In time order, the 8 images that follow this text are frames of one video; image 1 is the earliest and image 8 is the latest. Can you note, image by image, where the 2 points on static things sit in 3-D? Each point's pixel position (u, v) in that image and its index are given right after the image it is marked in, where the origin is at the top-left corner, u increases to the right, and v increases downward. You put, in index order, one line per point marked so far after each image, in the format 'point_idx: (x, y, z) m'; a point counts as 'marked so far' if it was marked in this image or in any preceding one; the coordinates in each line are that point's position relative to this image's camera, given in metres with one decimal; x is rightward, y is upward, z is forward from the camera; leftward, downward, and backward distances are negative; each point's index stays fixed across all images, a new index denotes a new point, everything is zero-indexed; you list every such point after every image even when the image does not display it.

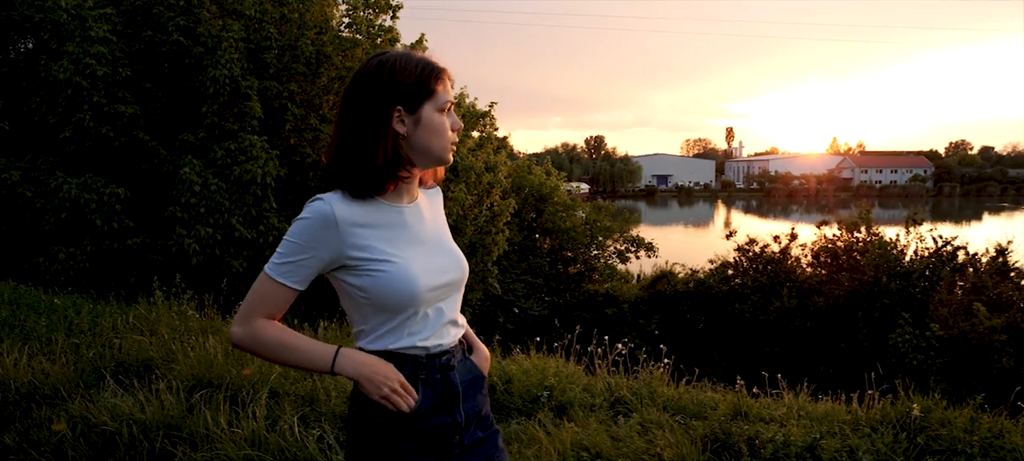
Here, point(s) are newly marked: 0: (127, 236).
0: (-5.6, -0.1, +10.0) m
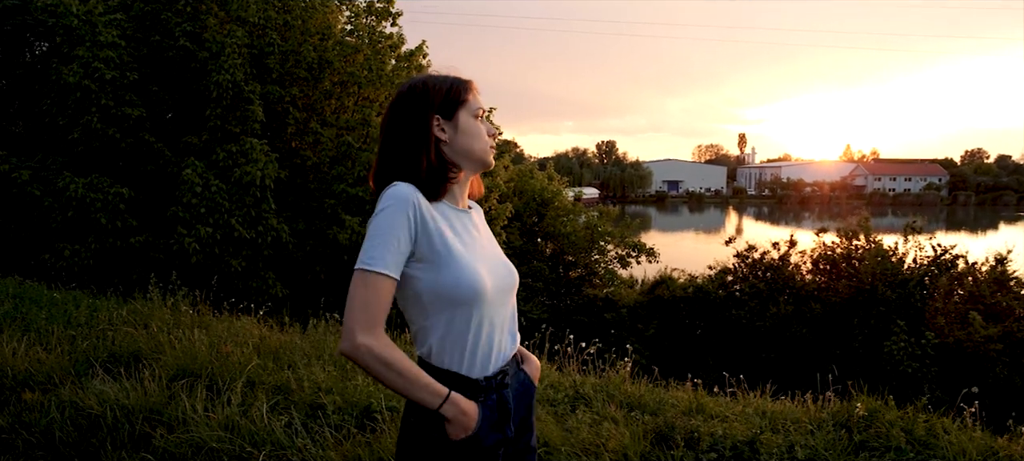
0: (-5.7, -0.1, +10.3) m
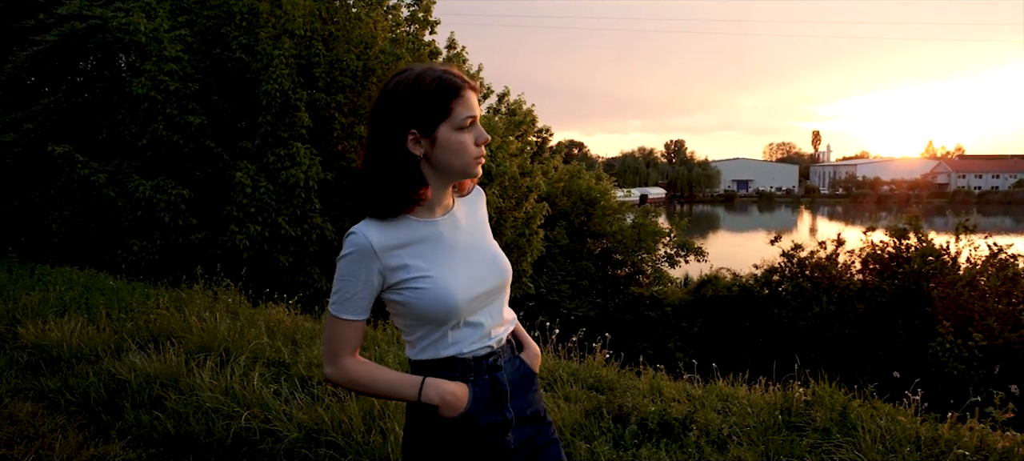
0: (-5.2, 0.0, +11.3) m
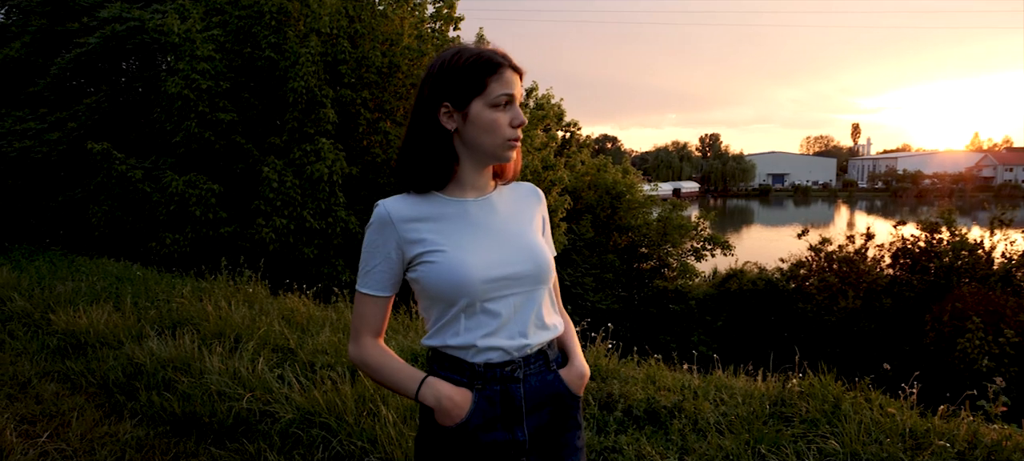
0: (-4.9, +0.1, +11.7) m
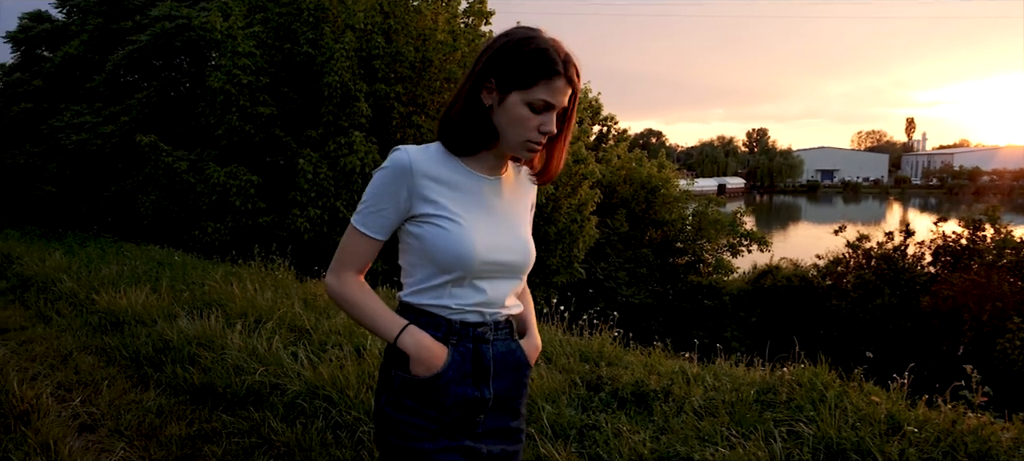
0: (-4.4, +0.3, +12.1) m
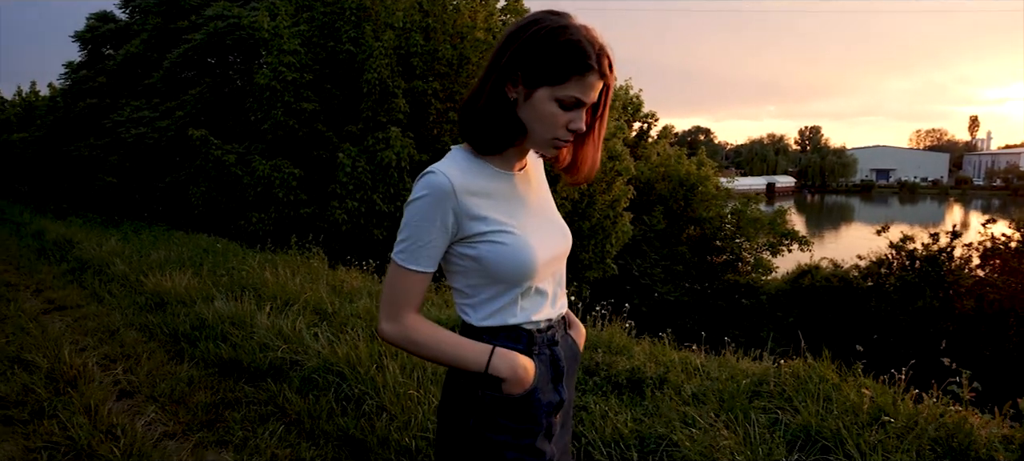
0: (-3.8, +0.4, +12.7) m
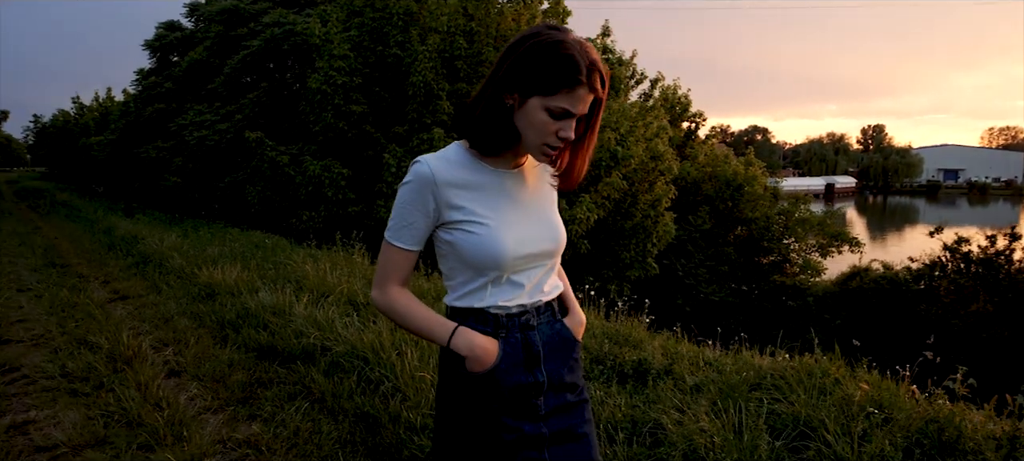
0: (-3.1, +0.5, +13.2) m
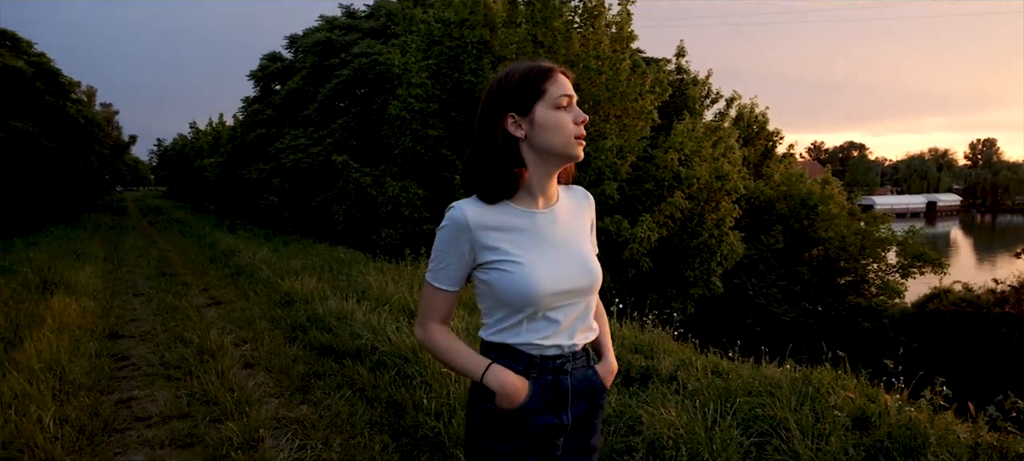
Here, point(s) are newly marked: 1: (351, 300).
0: (-1.8, +0.2, +14.1) m
1: (-1.6, -0.7, +7.1) m
